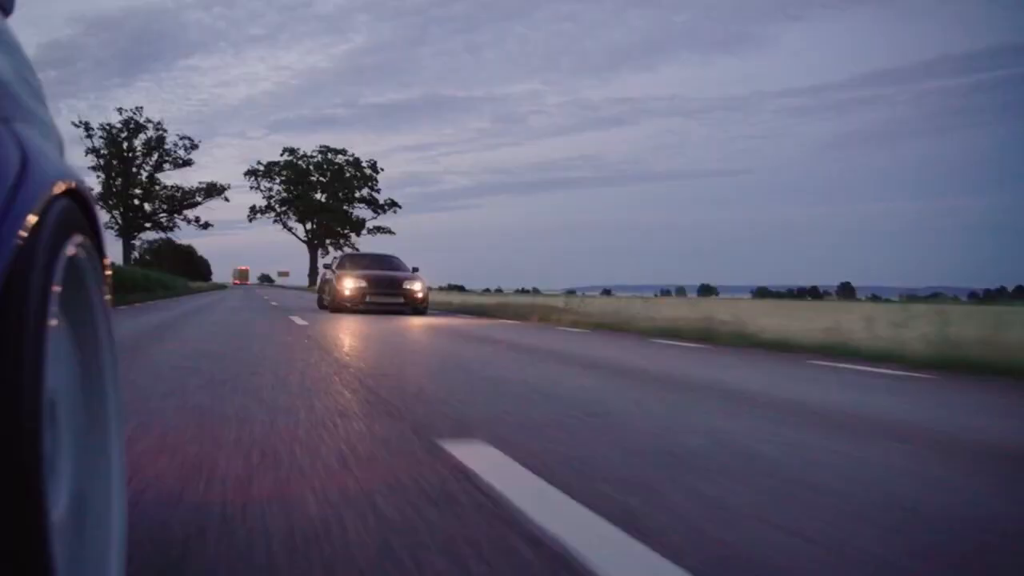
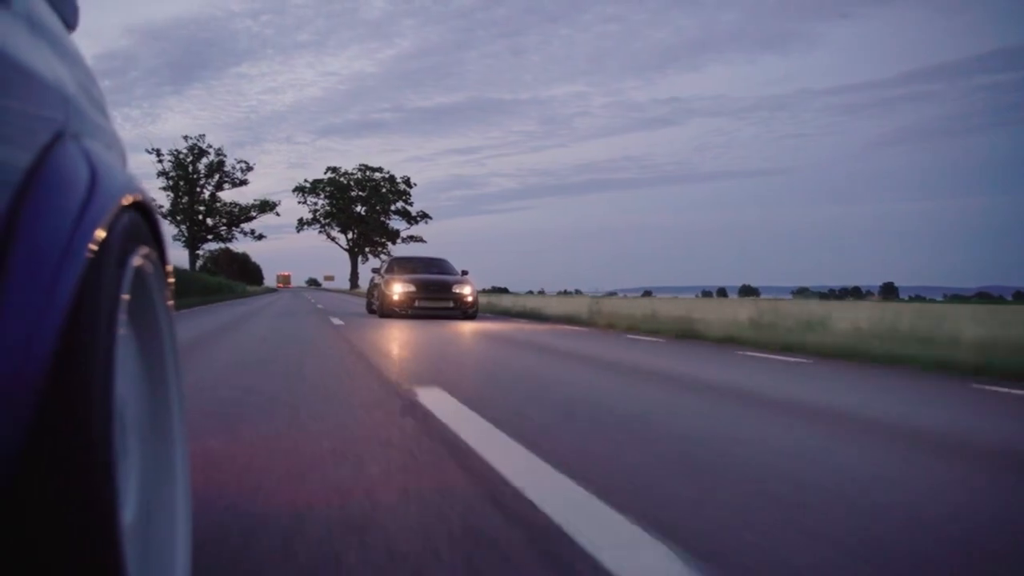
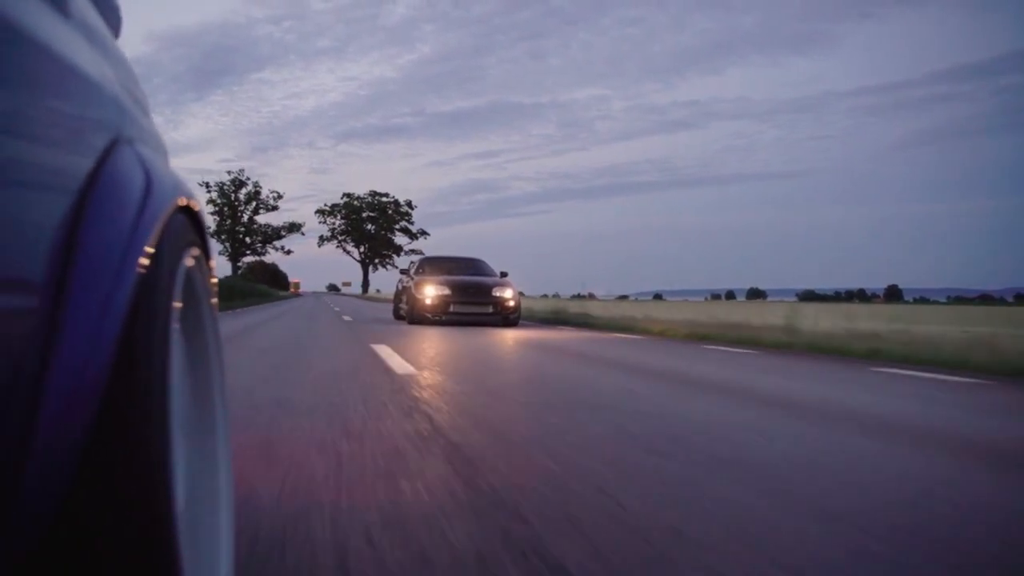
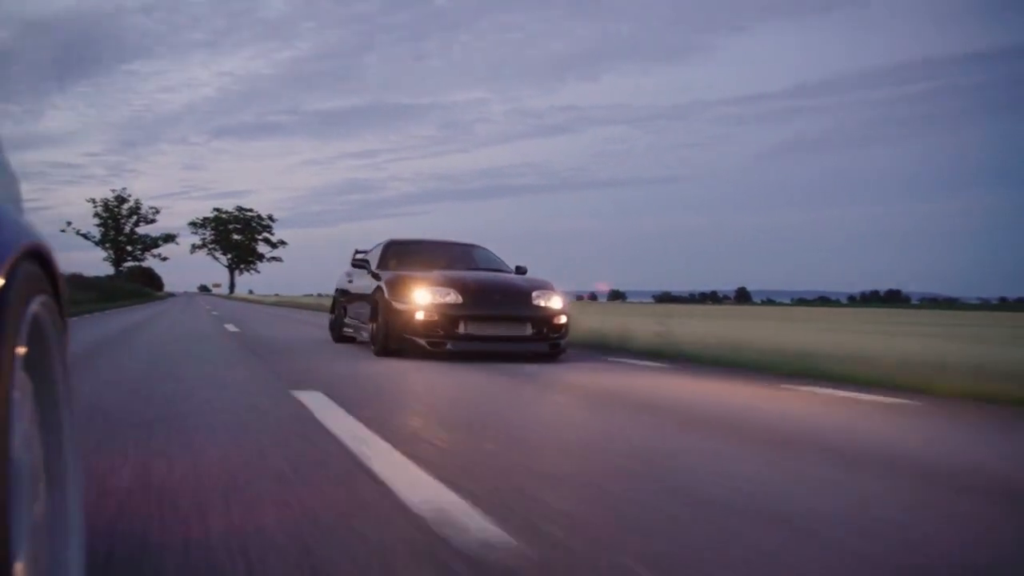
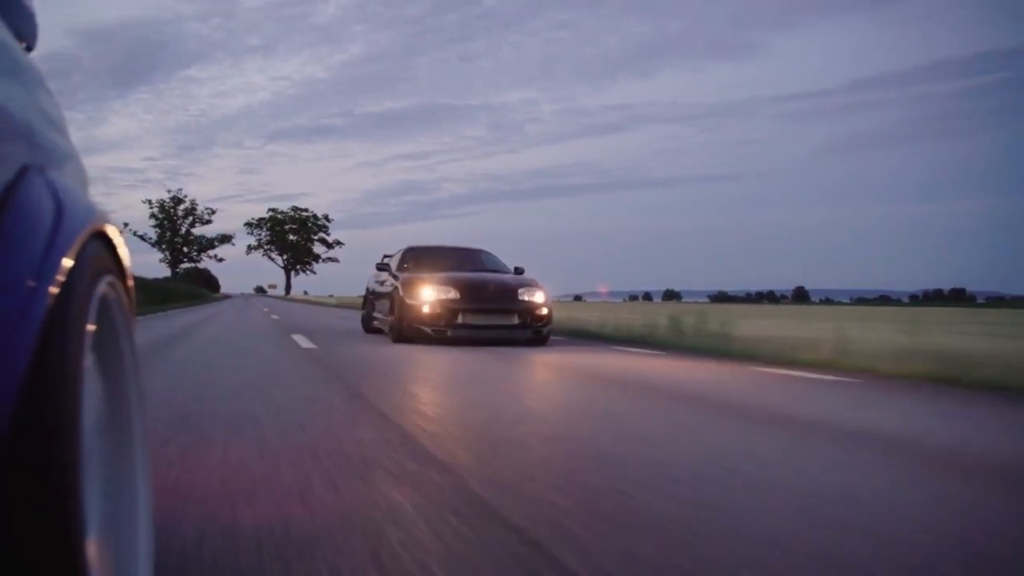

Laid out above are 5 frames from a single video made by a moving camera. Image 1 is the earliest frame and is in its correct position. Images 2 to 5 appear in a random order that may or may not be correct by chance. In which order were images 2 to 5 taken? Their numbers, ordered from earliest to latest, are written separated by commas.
2, 3, 5, 4
